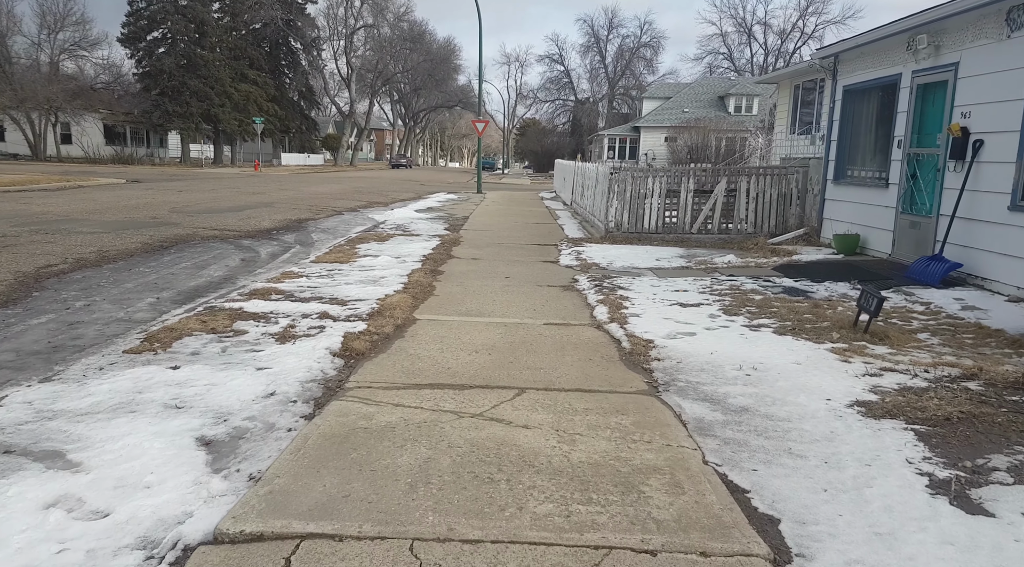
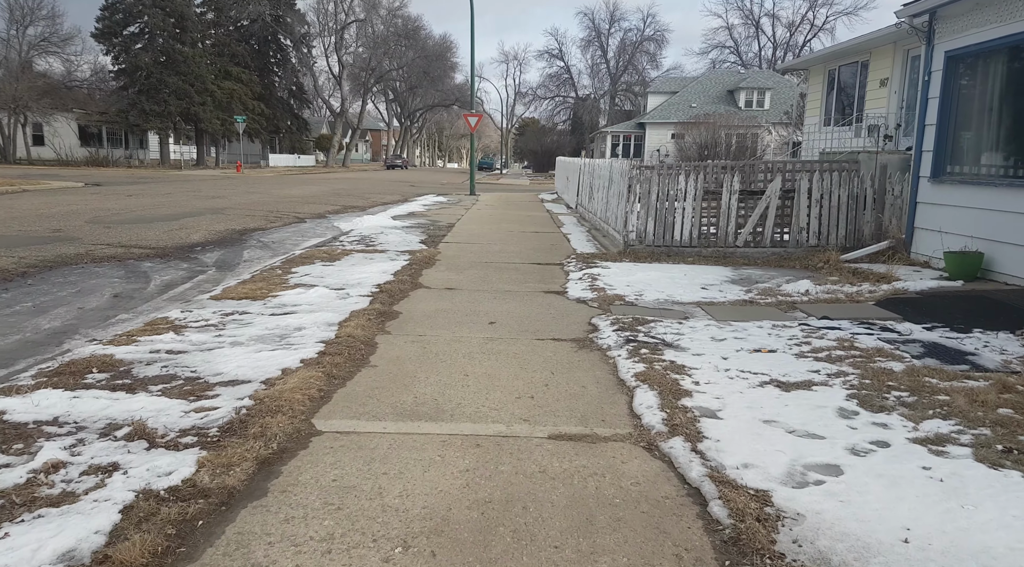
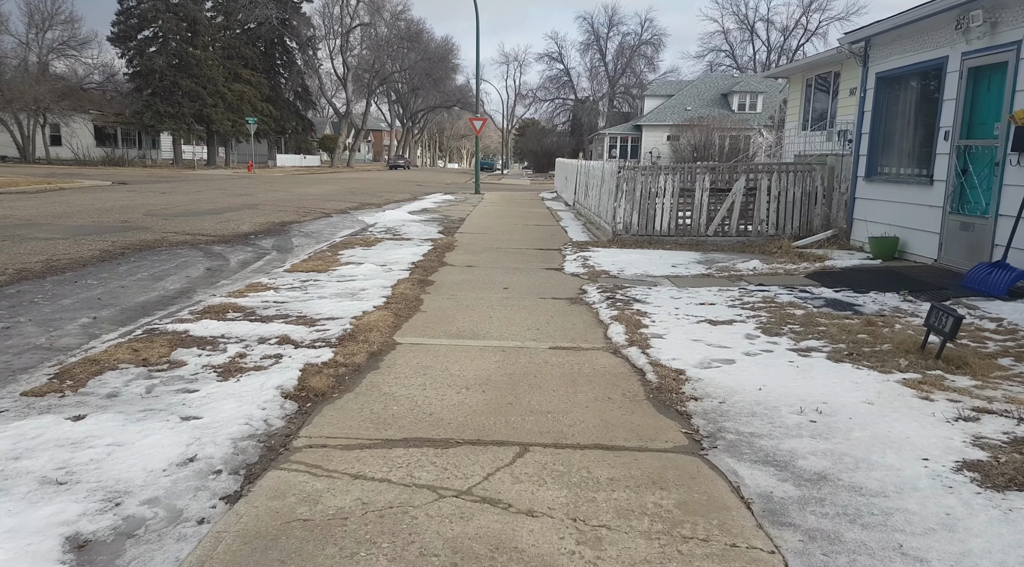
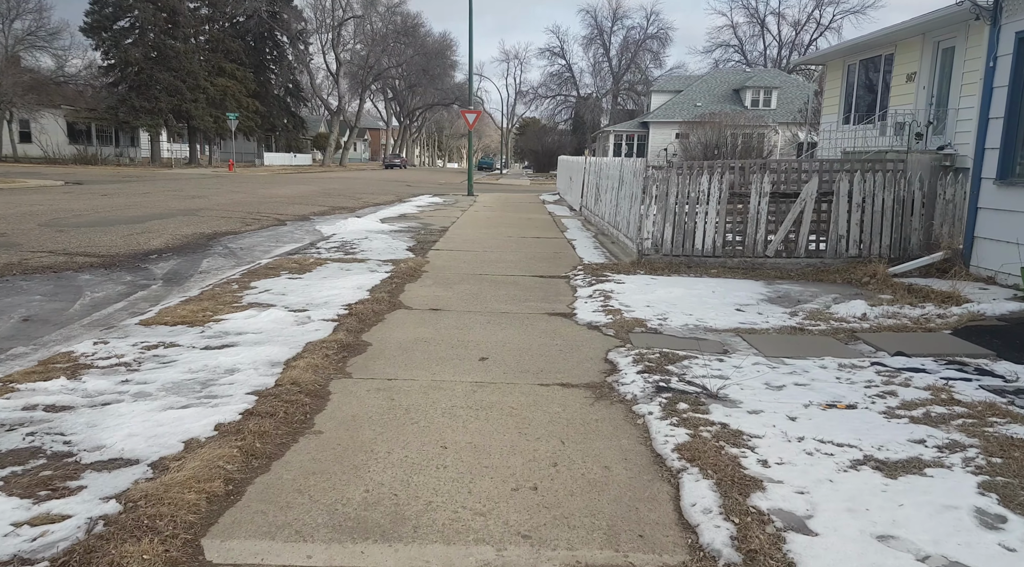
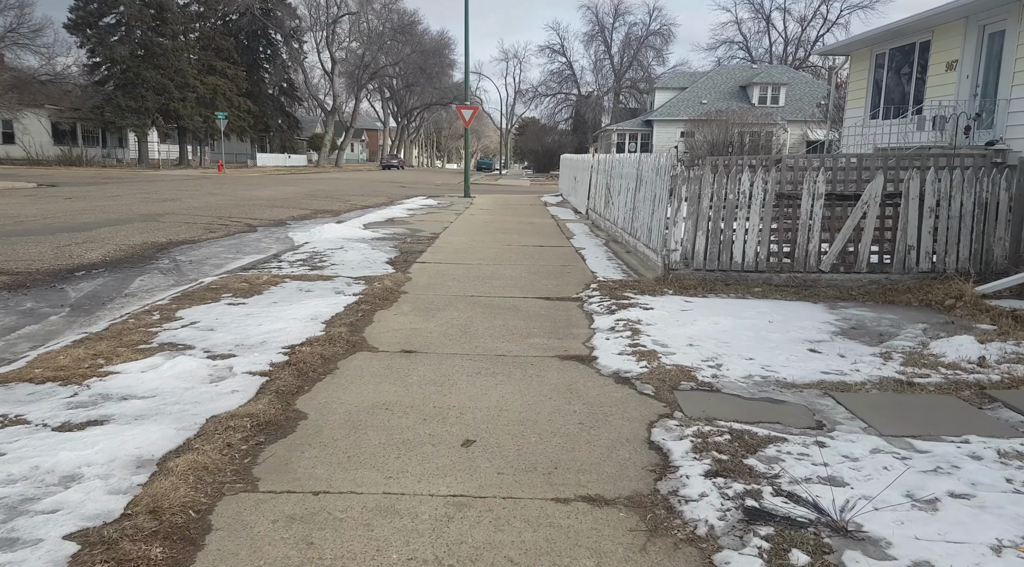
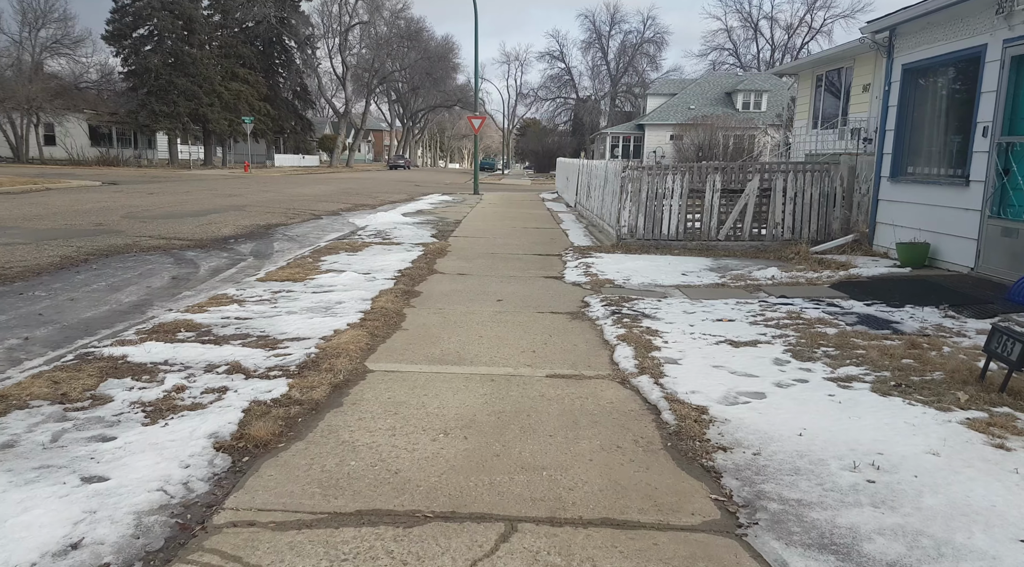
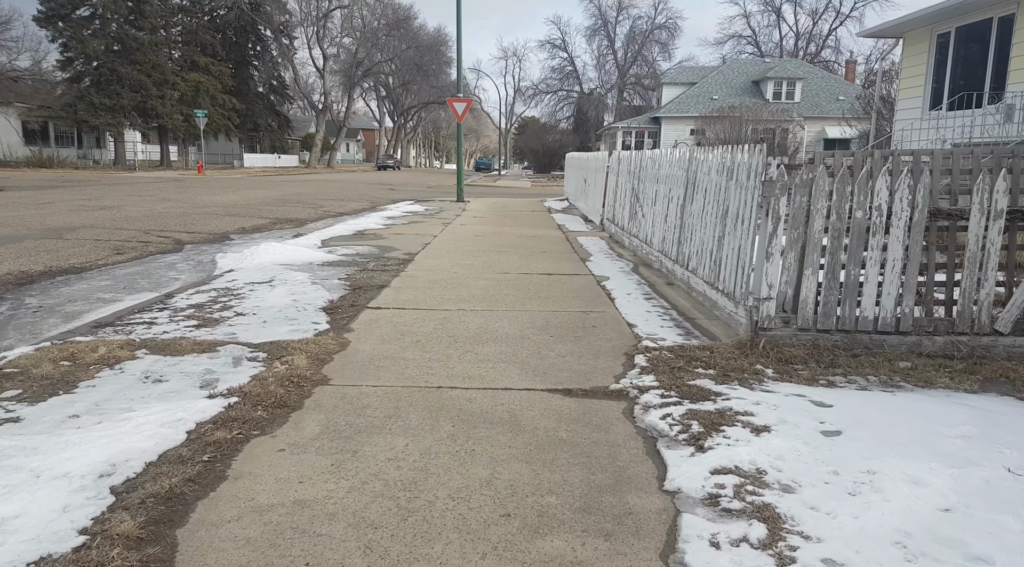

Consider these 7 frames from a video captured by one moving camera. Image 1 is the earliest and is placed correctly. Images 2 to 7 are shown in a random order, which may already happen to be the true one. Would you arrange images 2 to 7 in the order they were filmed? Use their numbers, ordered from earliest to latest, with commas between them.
3, 6, 2, 4, 5, 7
